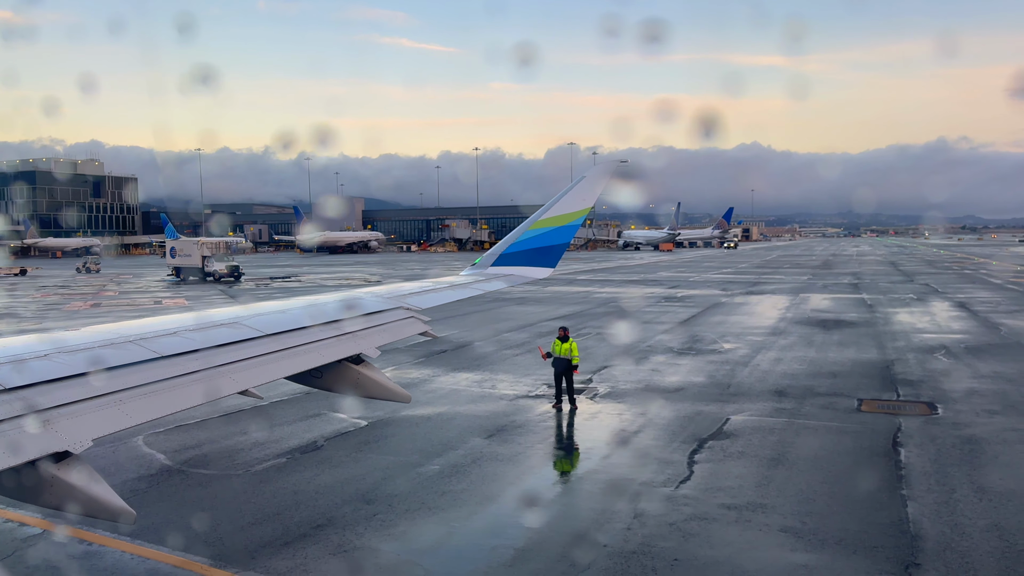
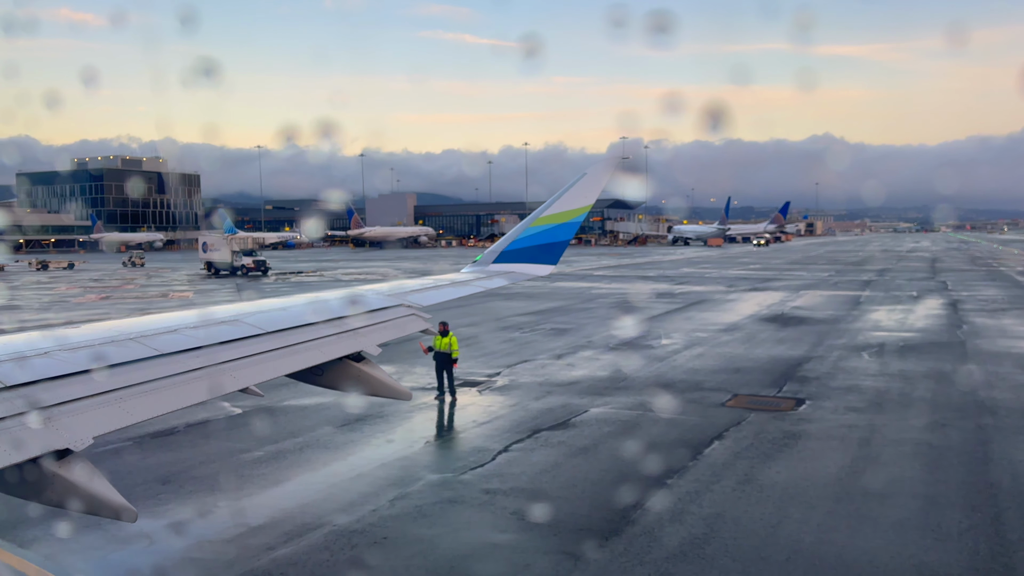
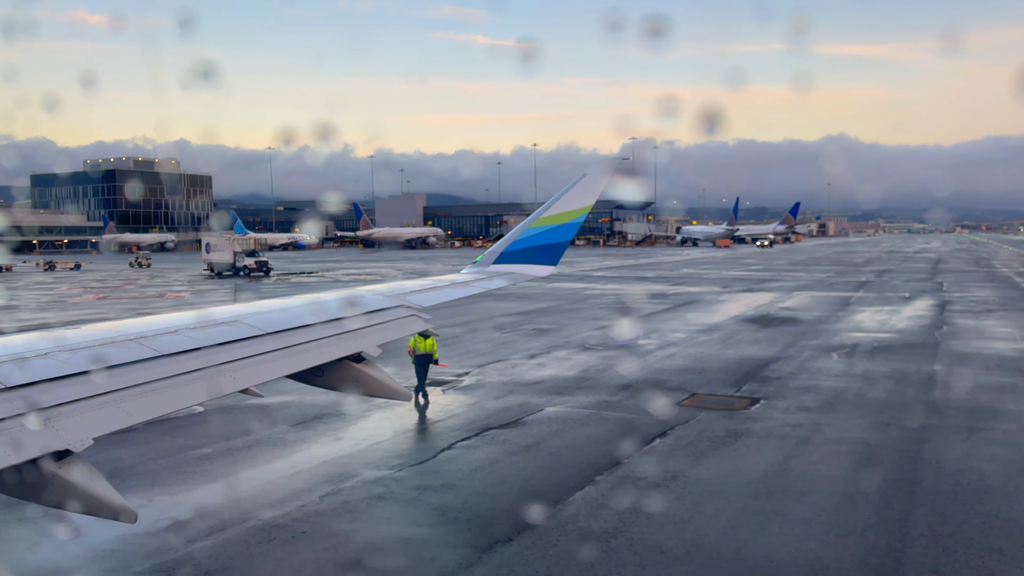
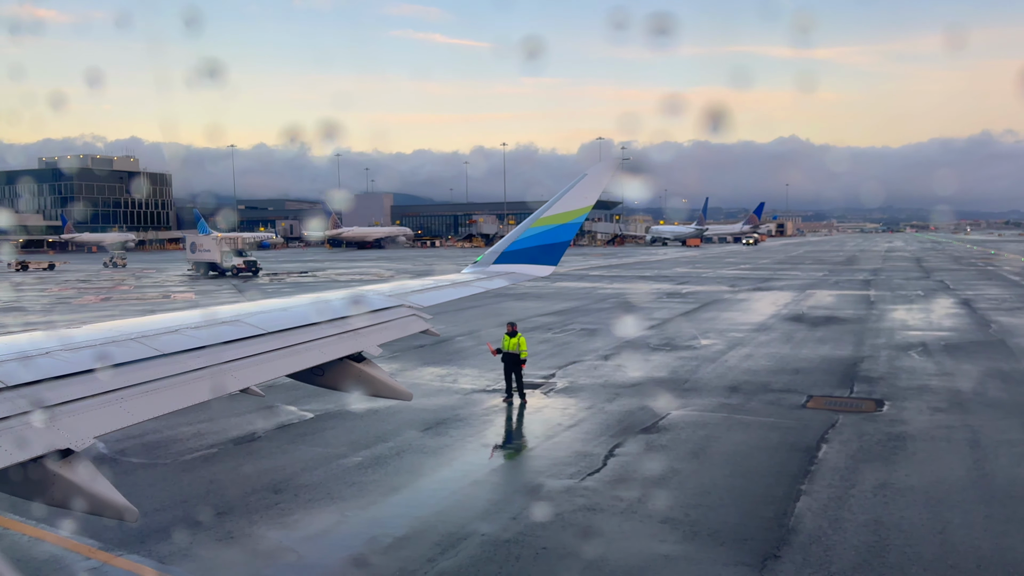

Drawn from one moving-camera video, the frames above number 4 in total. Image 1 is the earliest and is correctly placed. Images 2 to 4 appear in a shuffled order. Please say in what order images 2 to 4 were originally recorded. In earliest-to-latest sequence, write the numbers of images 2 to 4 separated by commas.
4, 2, 3
